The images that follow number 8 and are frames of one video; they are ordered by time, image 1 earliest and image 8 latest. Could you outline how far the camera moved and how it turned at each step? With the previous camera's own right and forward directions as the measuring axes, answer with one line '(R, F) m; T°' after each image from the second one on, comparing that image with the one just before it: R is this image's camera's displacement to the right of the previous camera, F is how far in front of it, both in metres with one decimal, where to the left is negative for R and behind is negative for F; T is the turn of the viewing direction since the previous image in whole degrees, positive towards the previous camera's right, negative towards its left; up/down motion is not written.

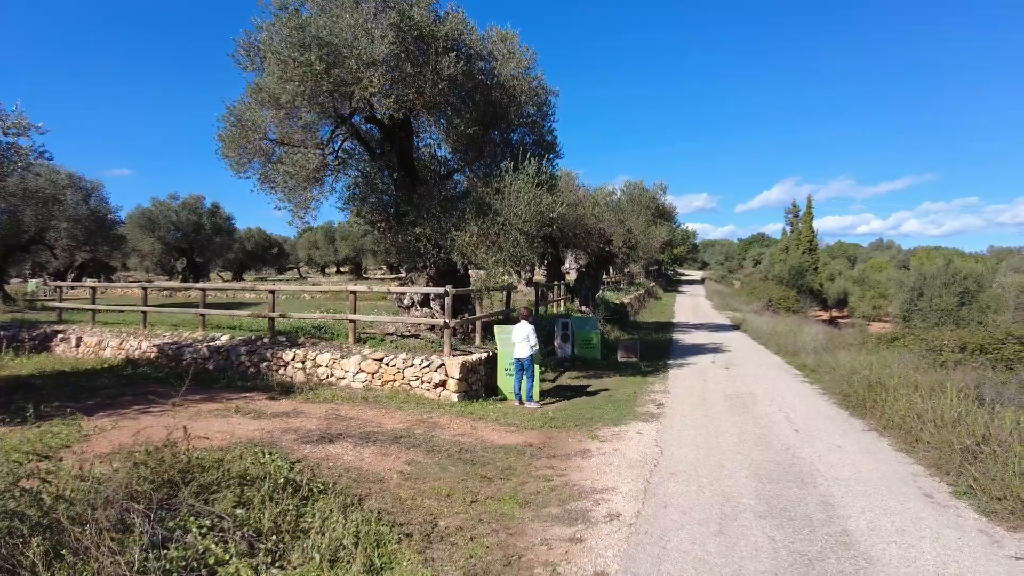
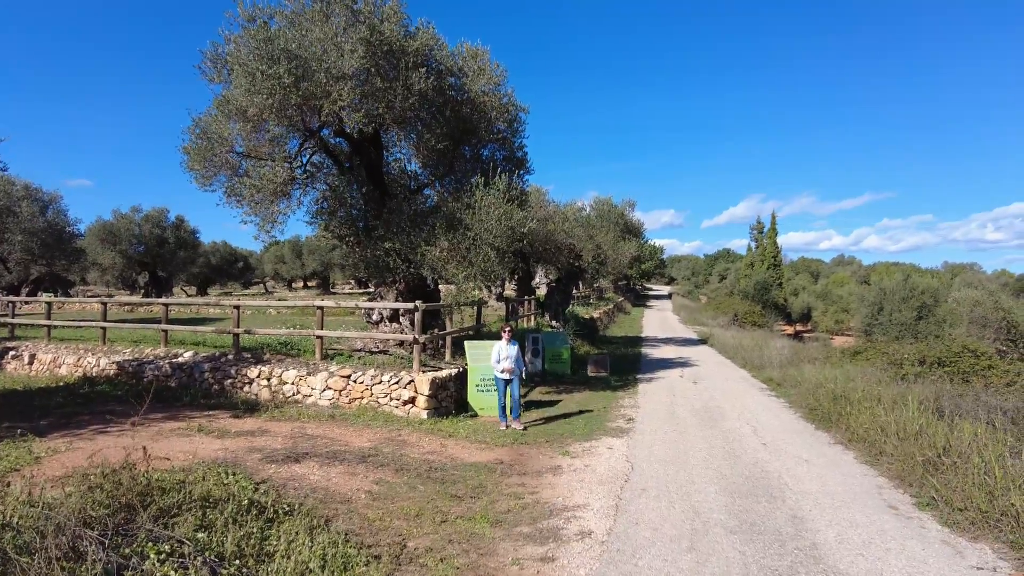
(0.0, 0.0) m; +3°
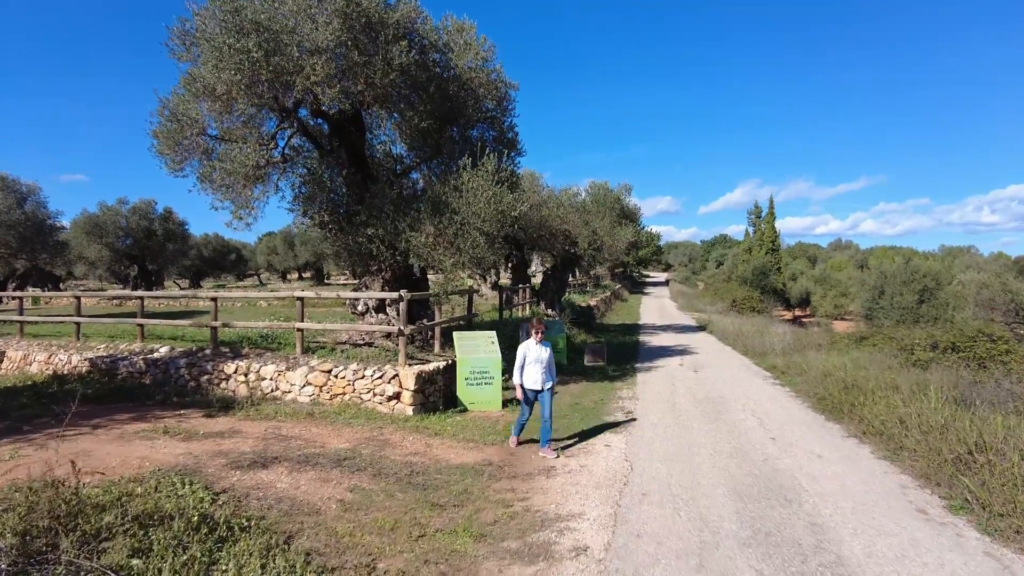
(+0.1, +0.6) m; 0°
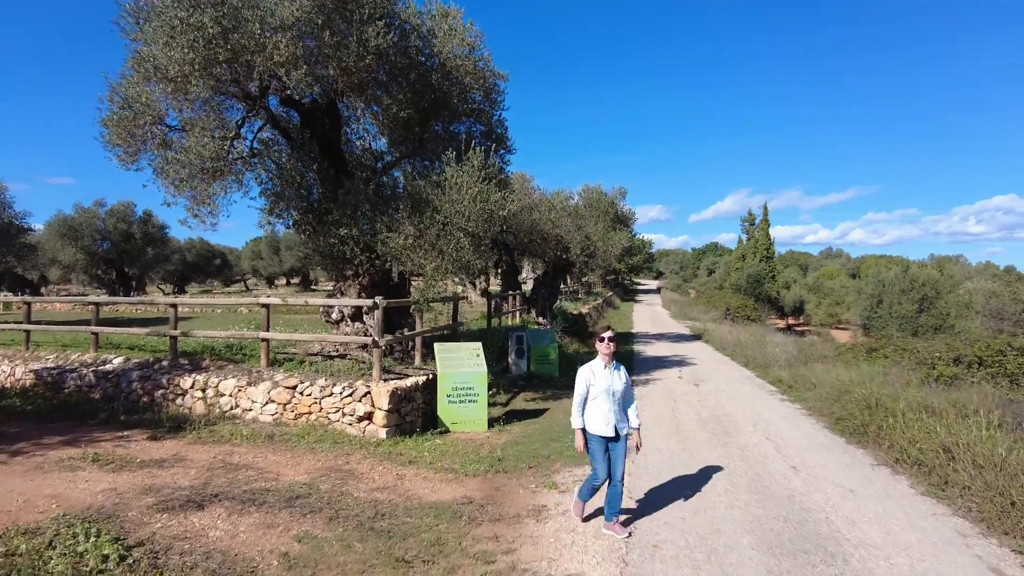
(+0.1, +0.9) m; +1°
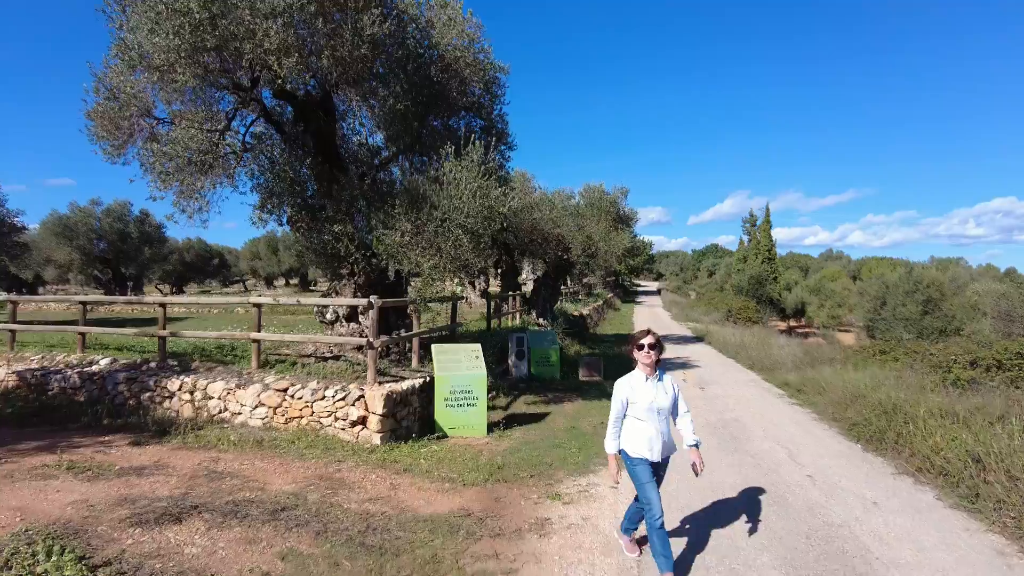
(0.0, +0.3) m; 0°
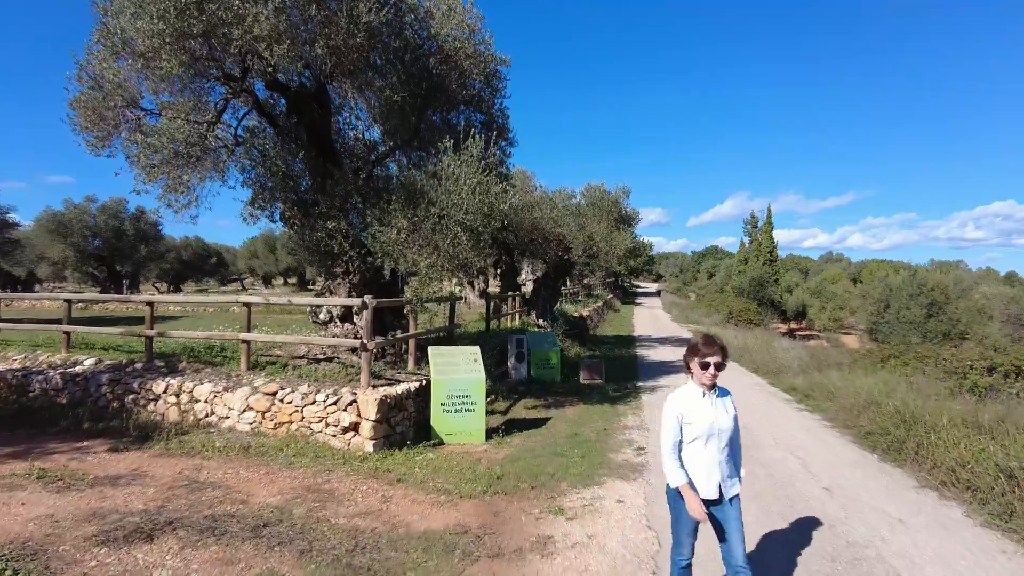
(0.0, +0.4) m; 0°
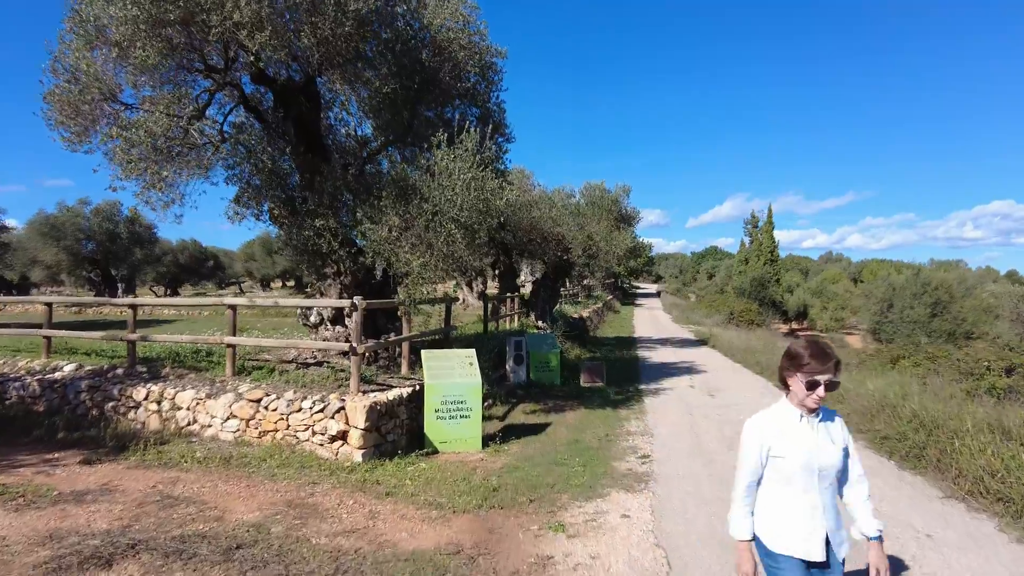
(0.0, +0.4) m; 0°
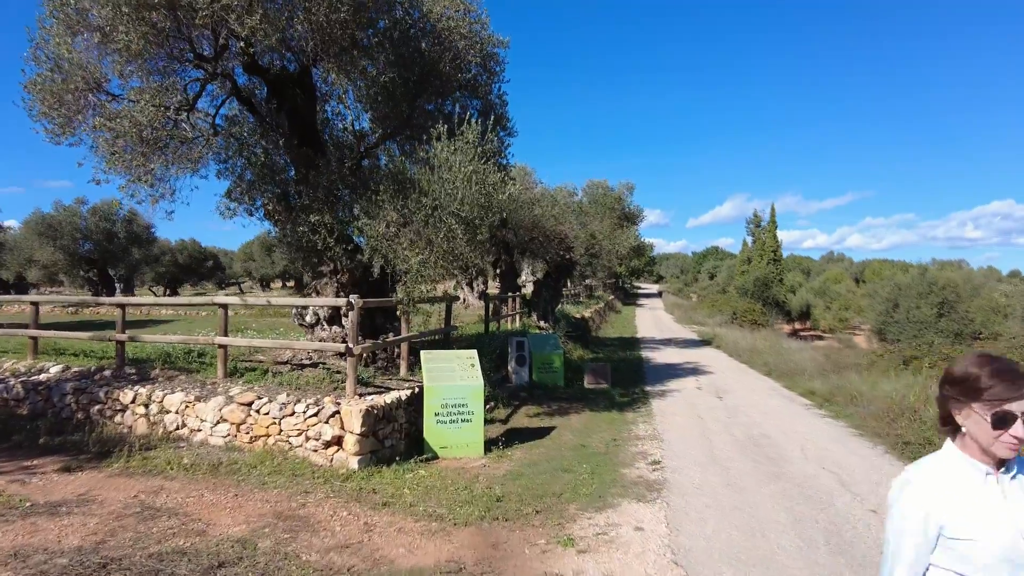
(0.0, +0.3) m; 0°
